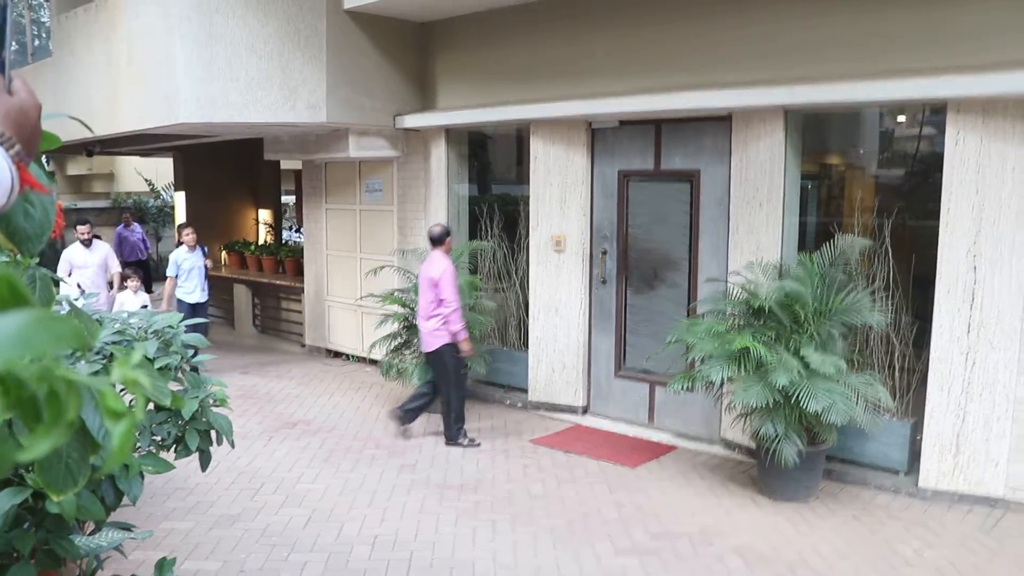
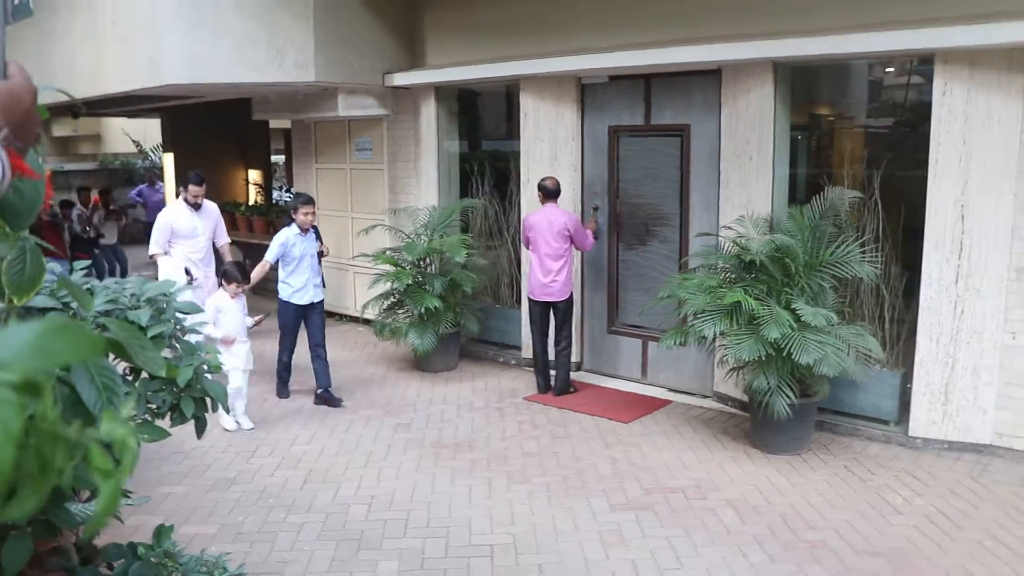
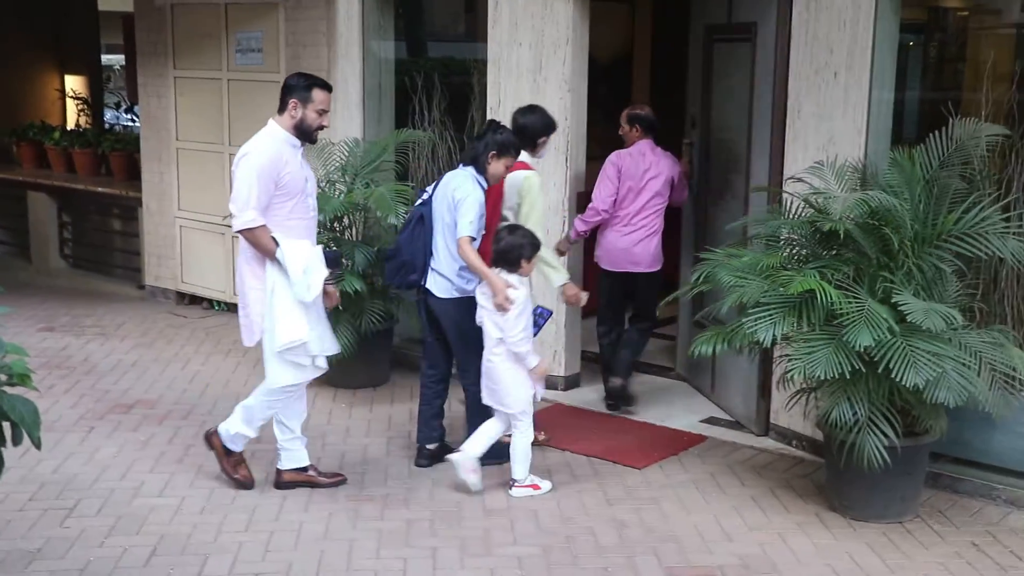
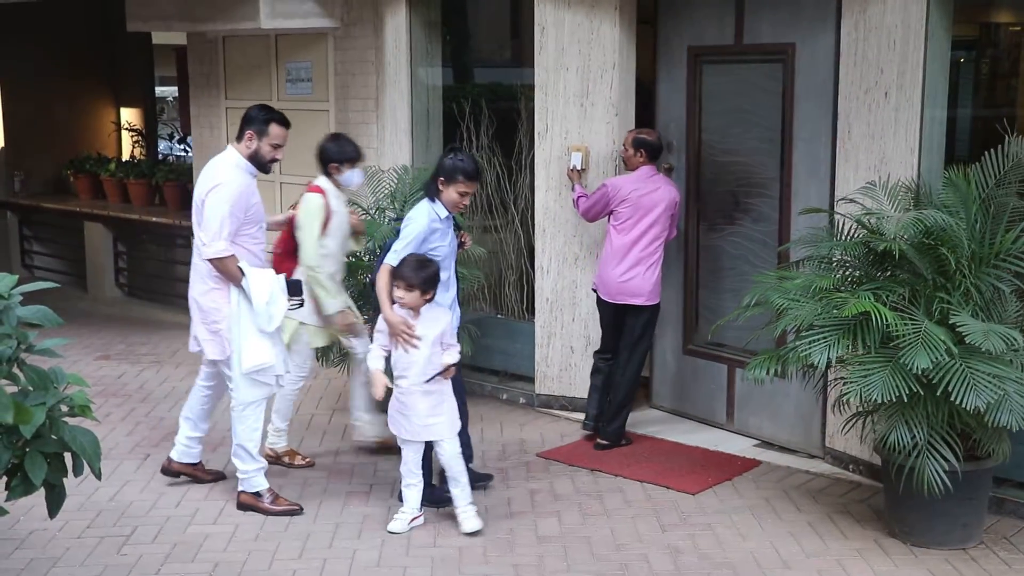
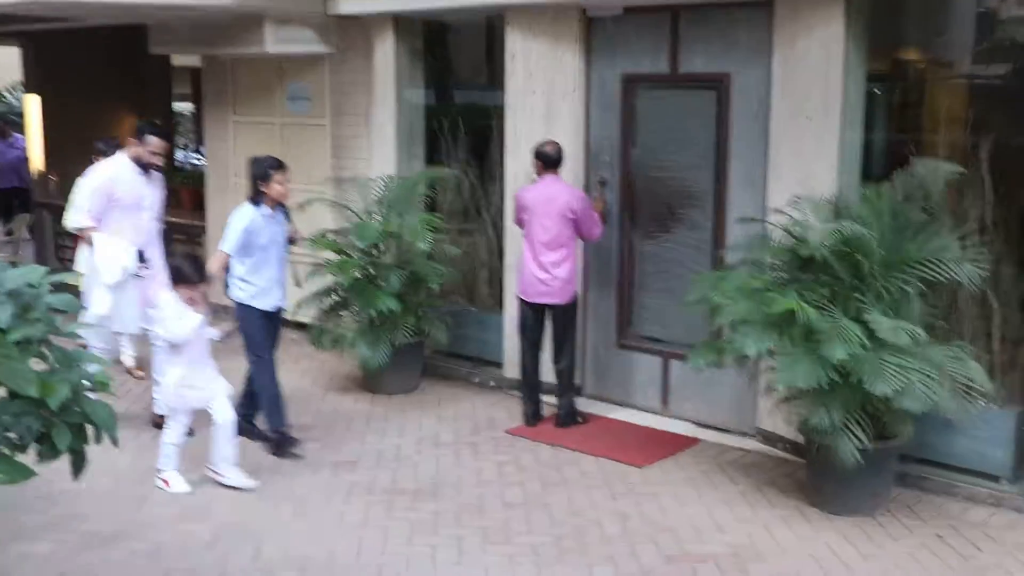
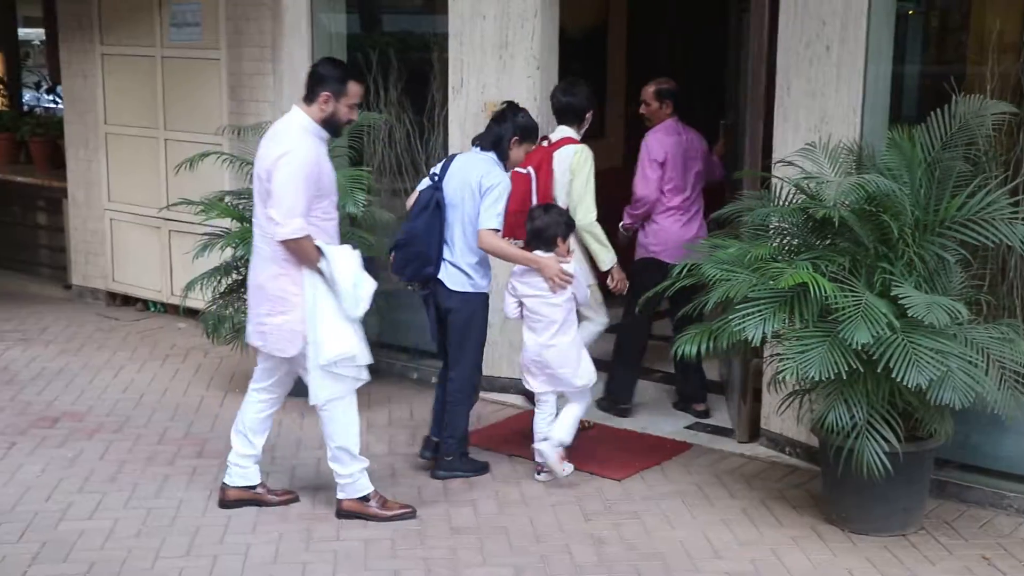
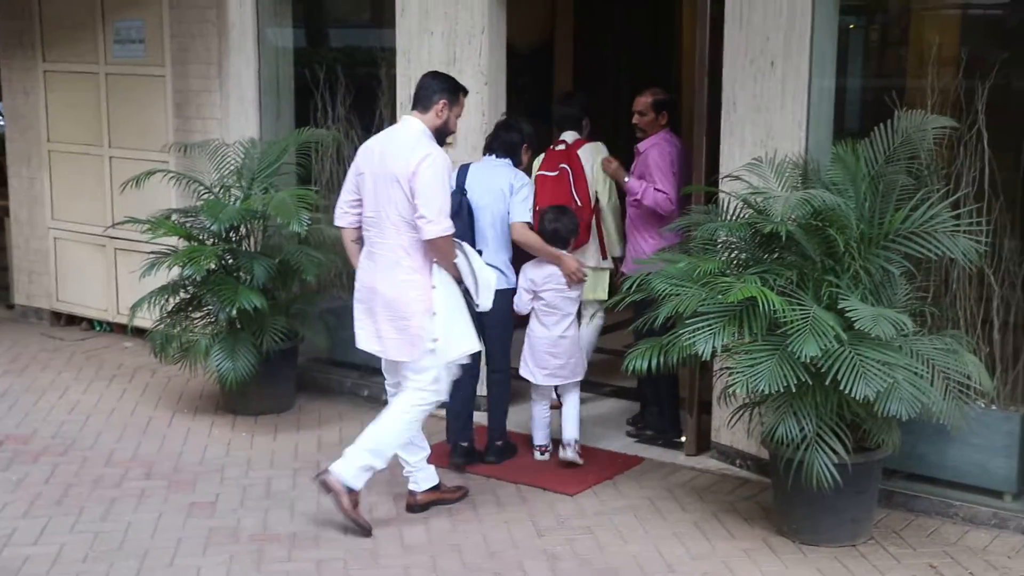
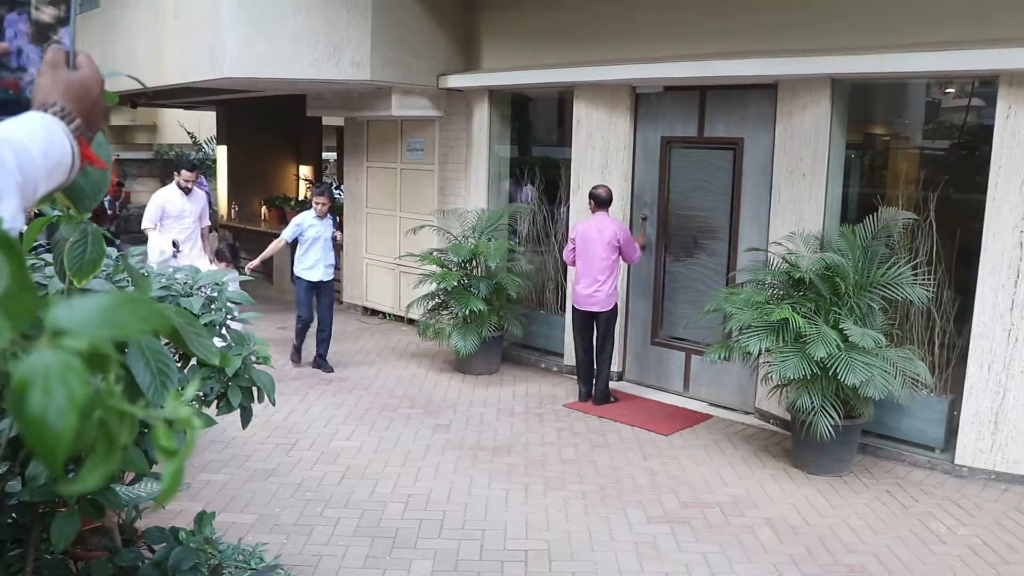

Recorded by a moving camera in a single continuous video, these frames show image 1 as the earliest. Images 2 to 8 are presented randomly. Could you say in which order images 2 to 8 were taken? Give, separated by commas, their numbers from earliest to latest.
8, 2, 5, 4, 3, 6, 7
